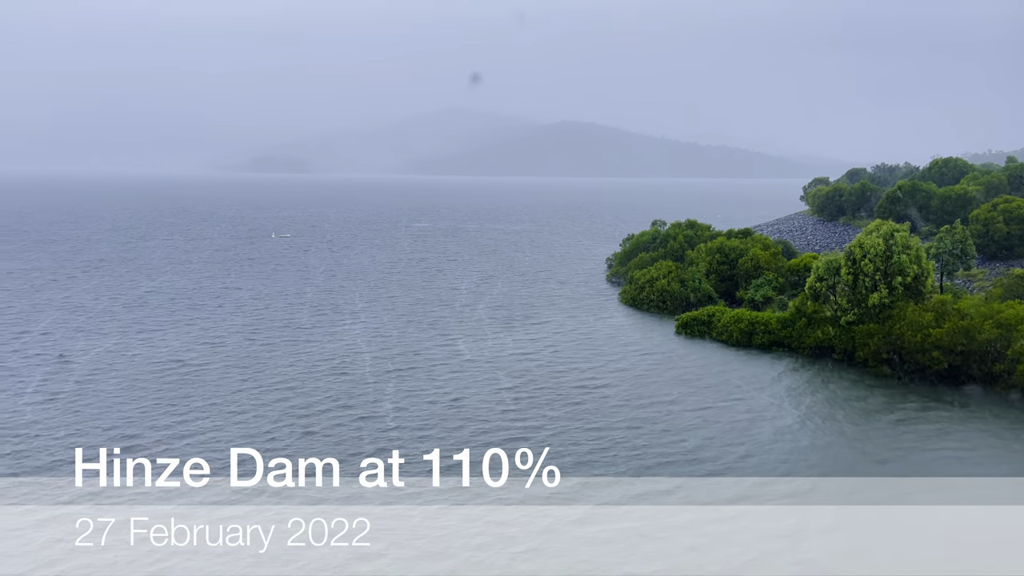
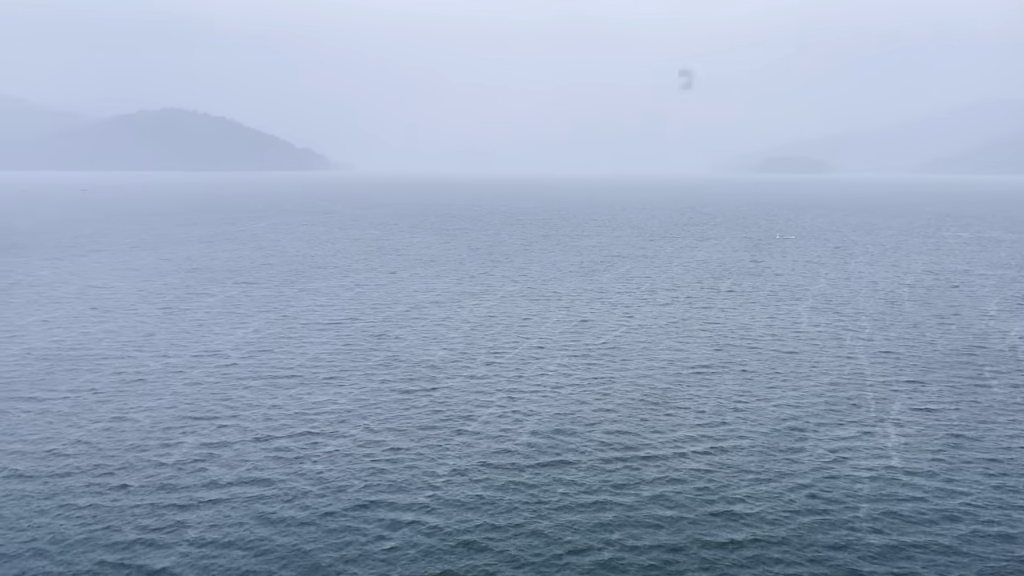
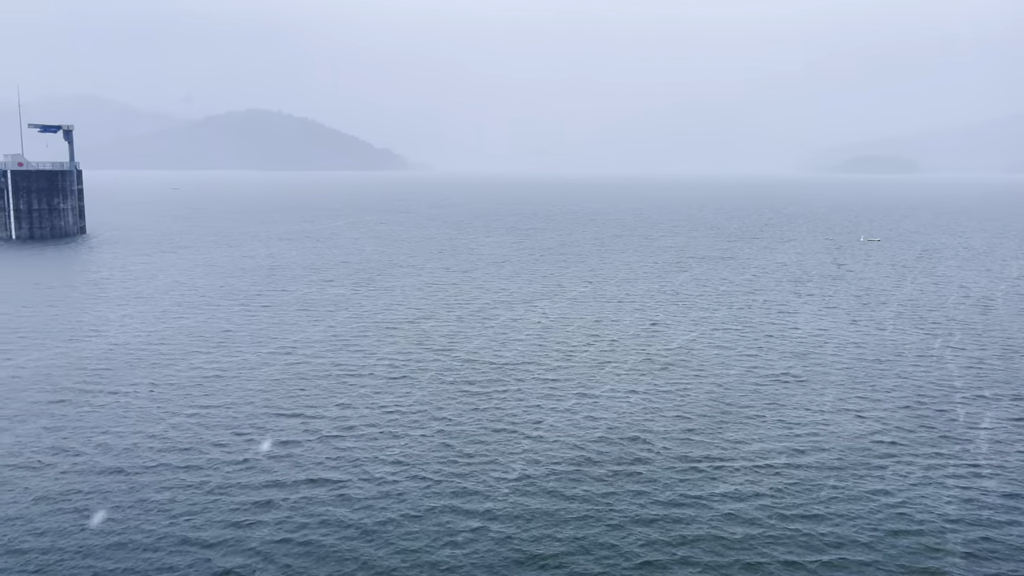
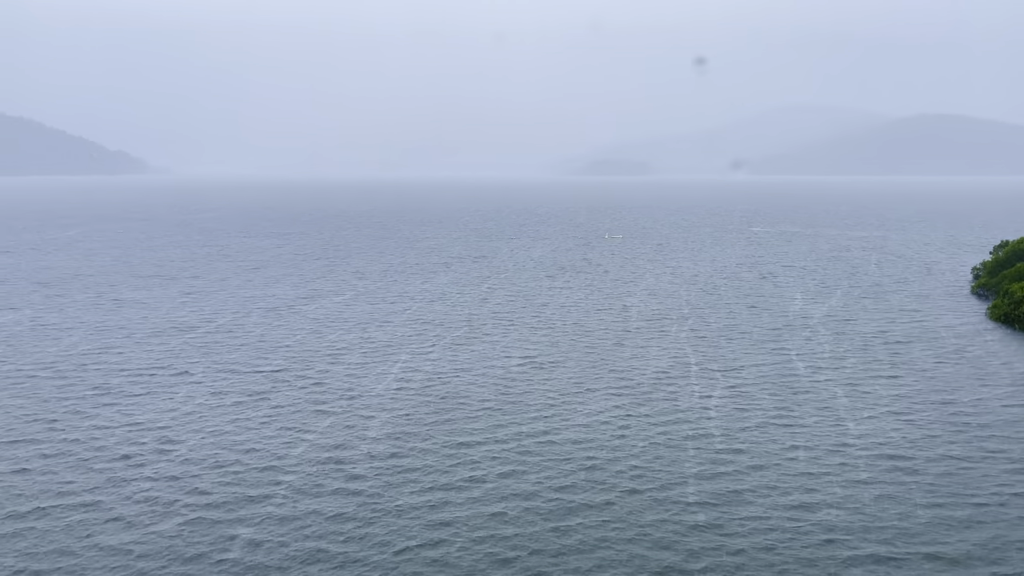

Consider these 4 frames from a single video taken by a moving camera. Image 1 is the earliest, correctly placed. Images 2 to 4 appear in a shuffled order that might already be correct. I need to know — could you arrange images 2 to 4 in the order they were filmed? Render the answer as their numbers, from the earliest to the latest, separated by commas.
4, 2, 3
